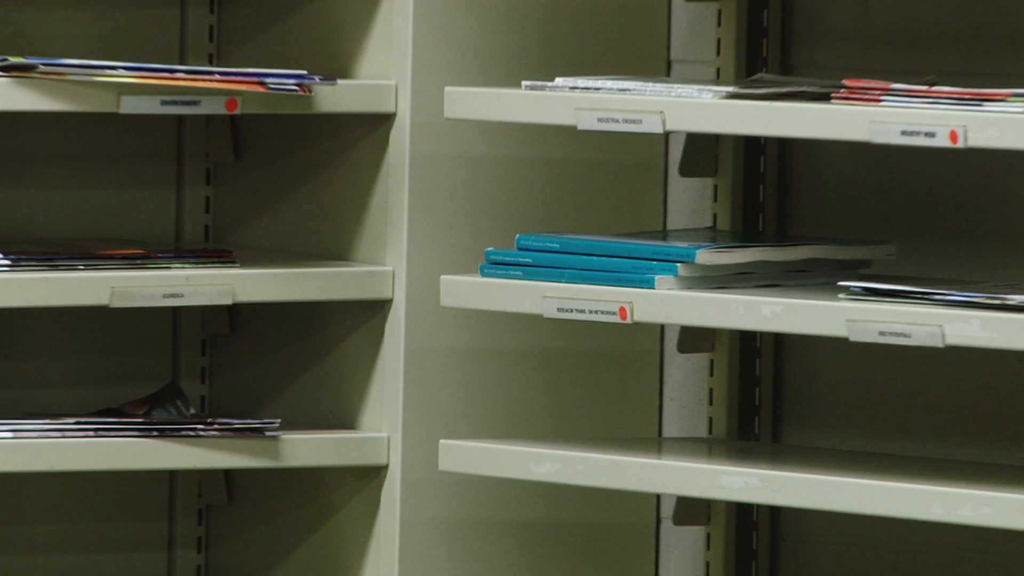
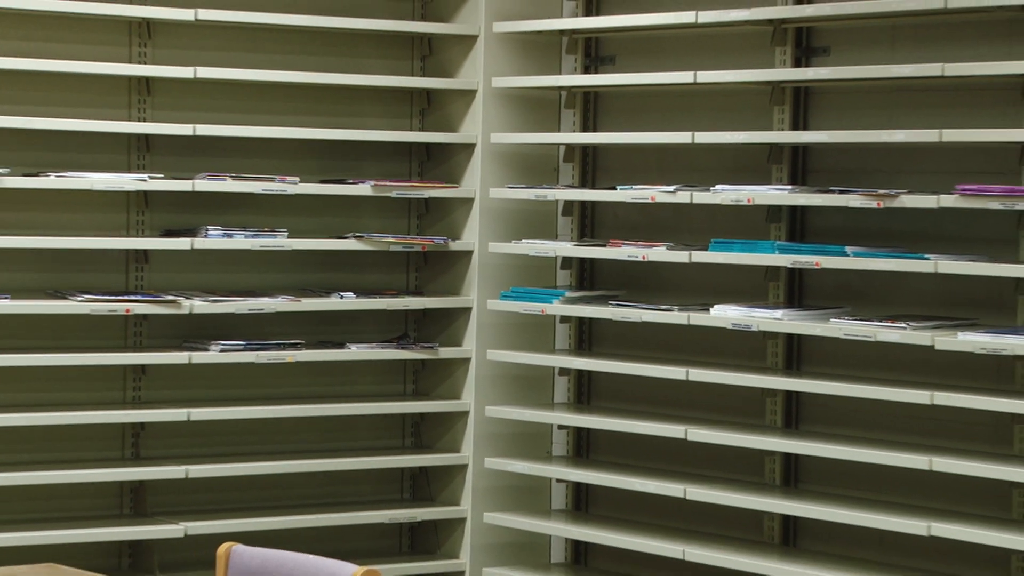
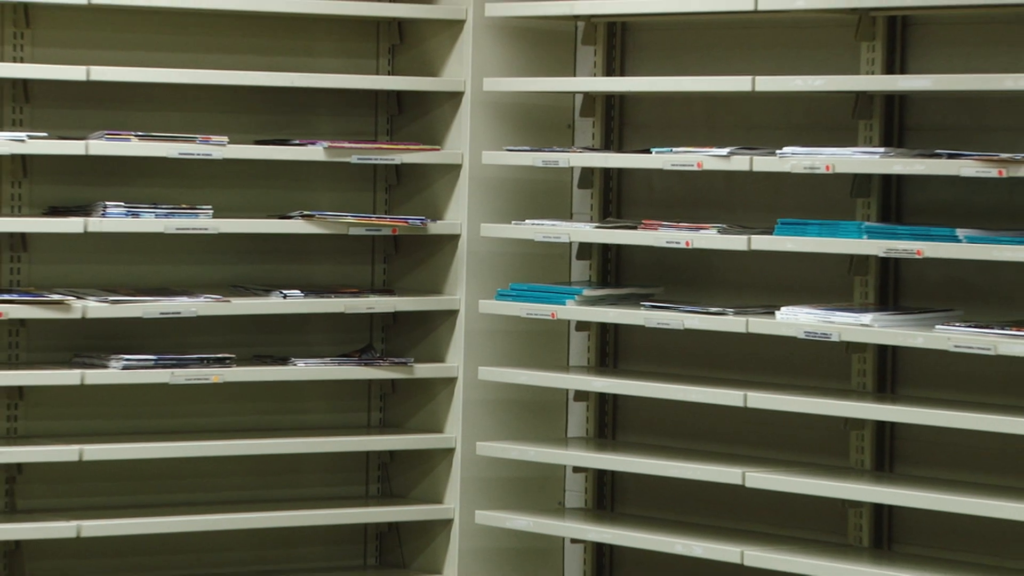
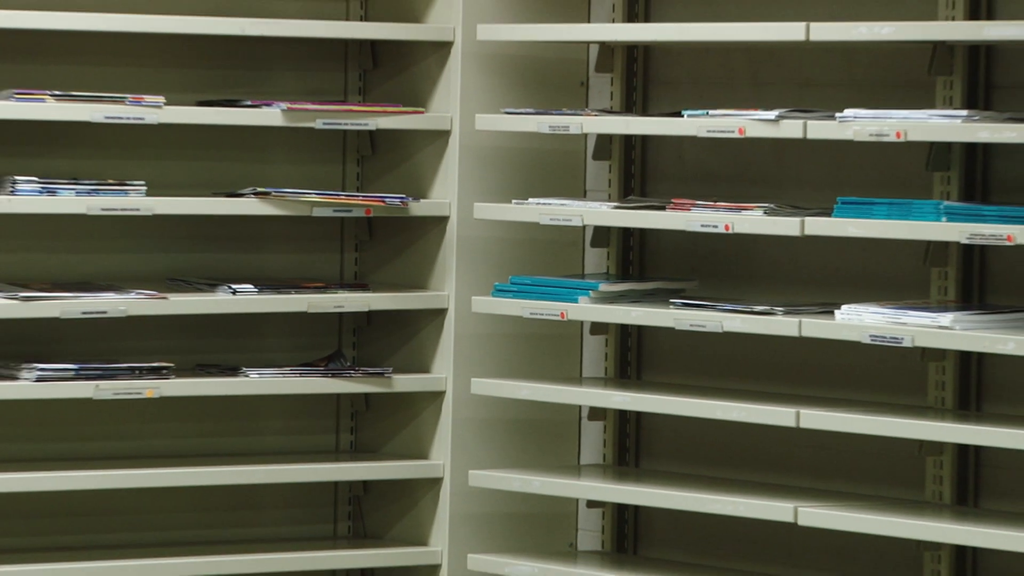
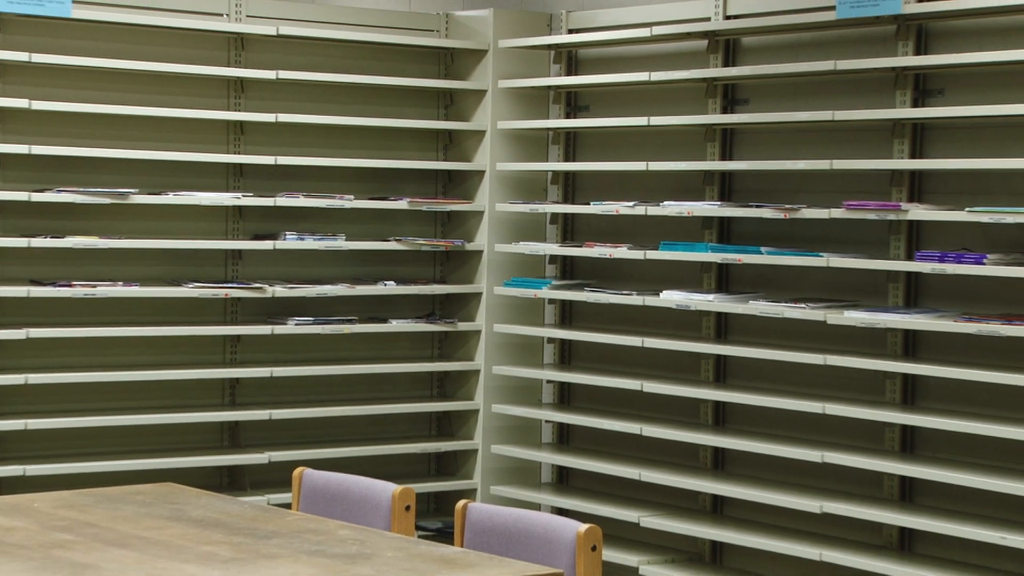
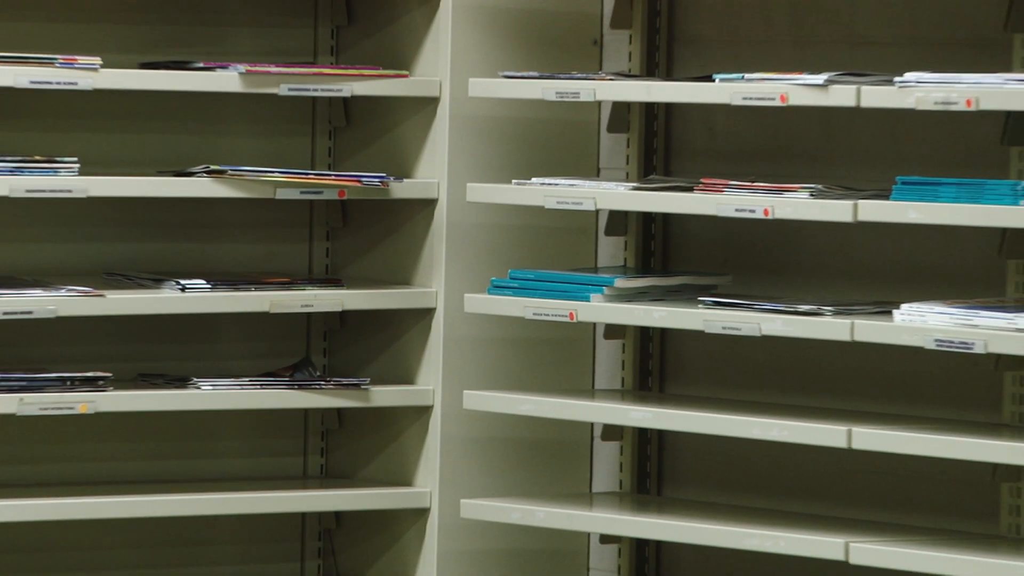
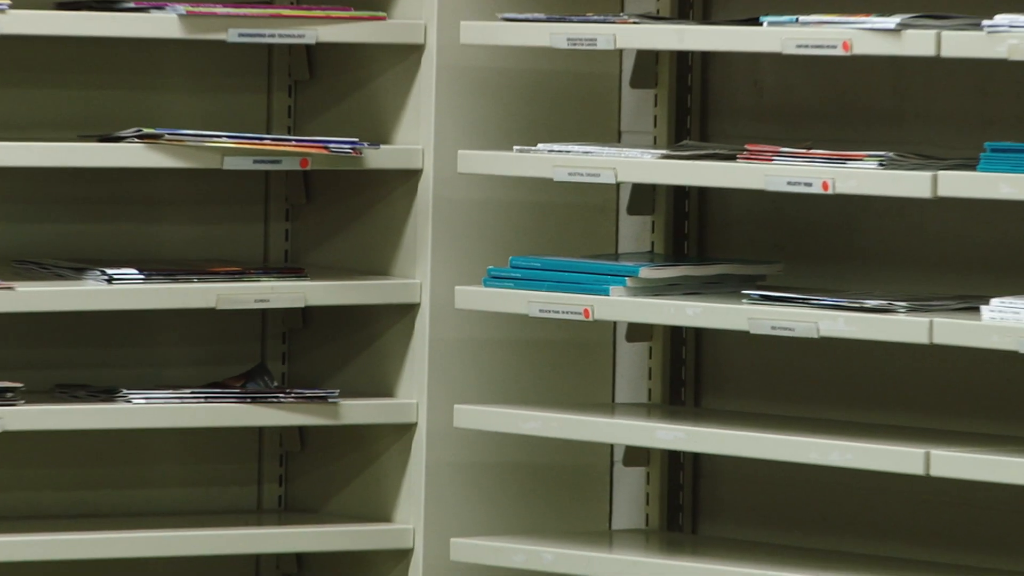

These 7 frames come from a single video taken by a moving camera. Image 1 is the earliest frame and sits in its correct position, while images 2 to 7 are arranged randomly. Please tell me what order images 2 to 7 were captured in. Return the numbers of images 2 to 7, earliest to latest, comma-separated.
7, 6, 4, 3, 2, 5
